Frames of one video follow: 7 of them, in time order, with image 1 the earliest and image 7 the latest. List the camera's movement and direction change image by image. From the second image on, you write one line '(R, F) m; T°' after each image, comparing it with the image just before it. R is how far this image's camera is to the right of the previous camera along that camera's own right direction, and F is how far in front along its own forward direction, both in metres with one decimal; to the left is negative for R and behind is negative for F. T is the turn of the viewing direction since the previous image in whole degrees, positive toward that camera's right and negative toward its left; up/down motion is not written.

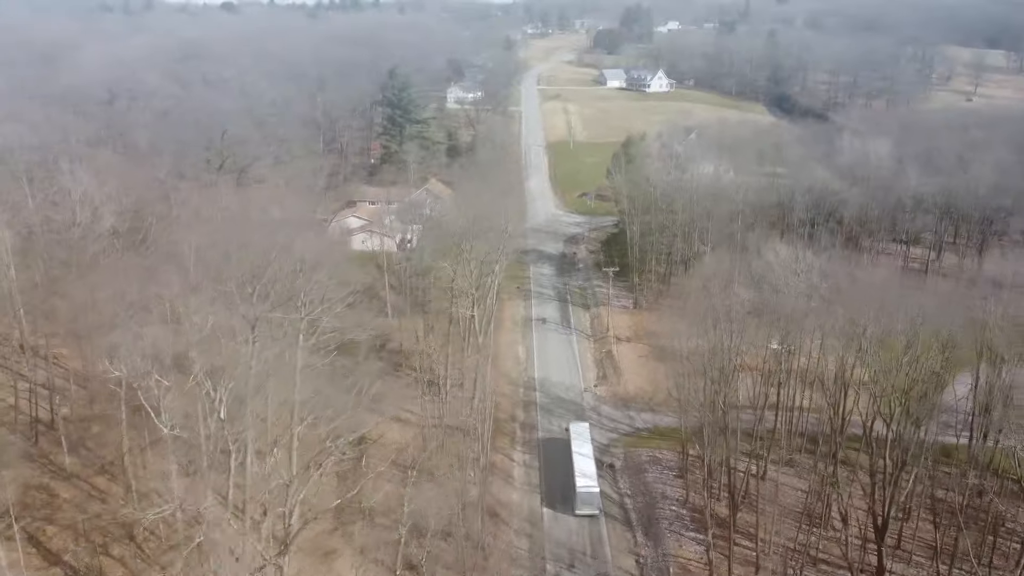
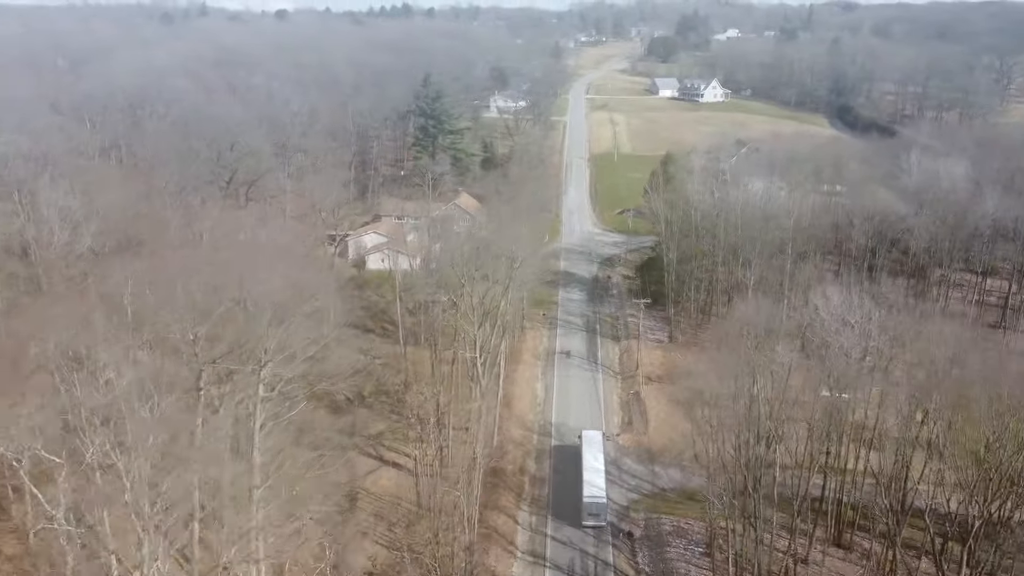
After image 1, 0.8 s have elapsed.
(+1.3, +3.0) m; -4°
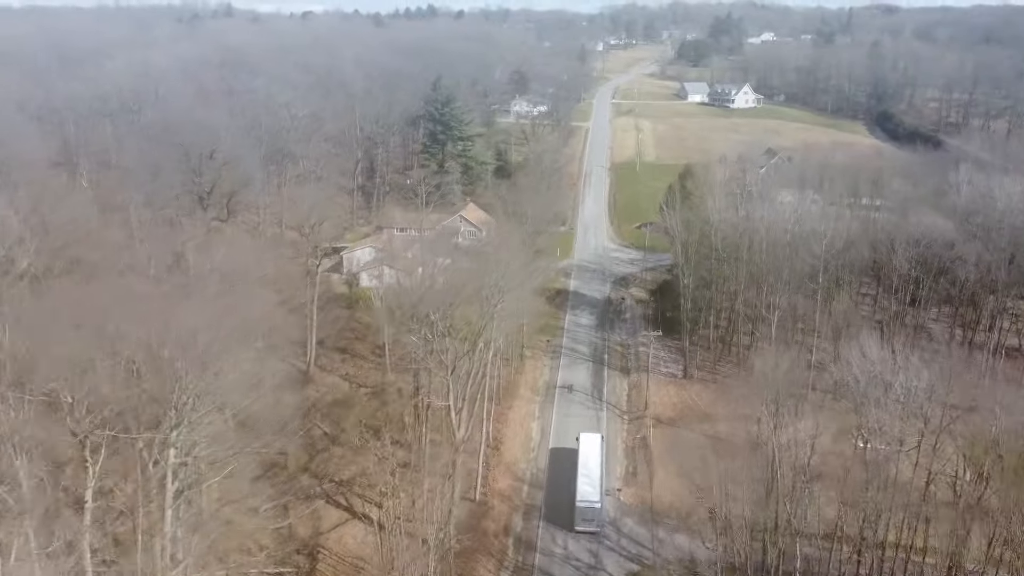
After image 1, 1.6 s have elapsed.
(+1.2, +3.1) m; -2°
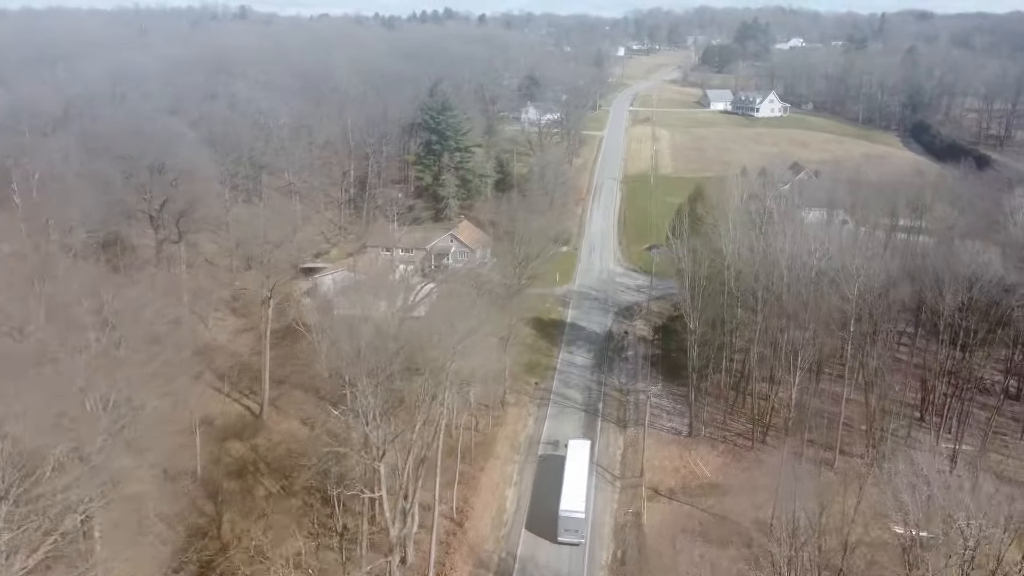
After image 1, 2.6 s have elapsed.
(+1.4, +3.9) m; -2°
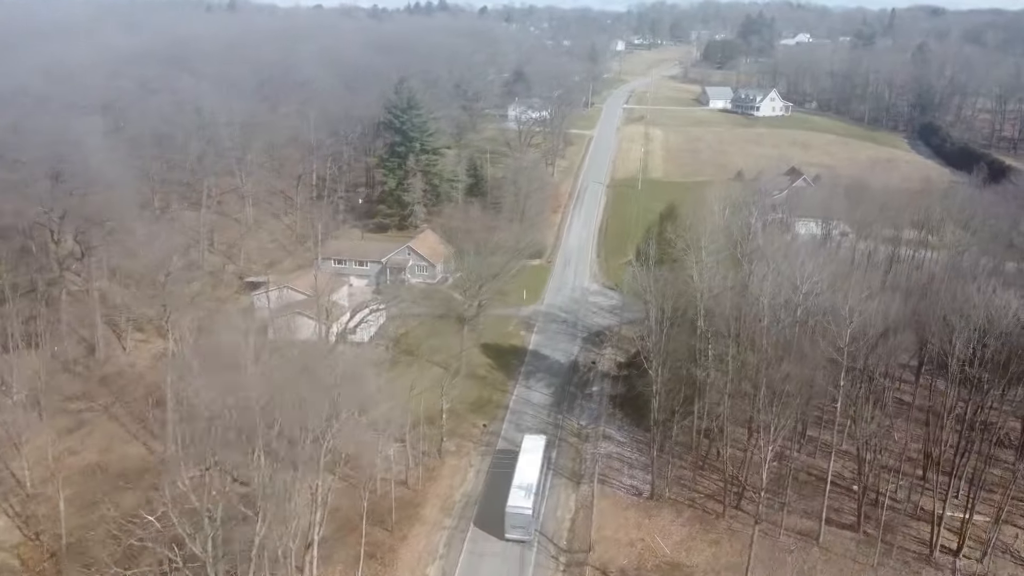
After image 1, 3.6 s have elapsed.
(+1.9, +3.6) m; 0°
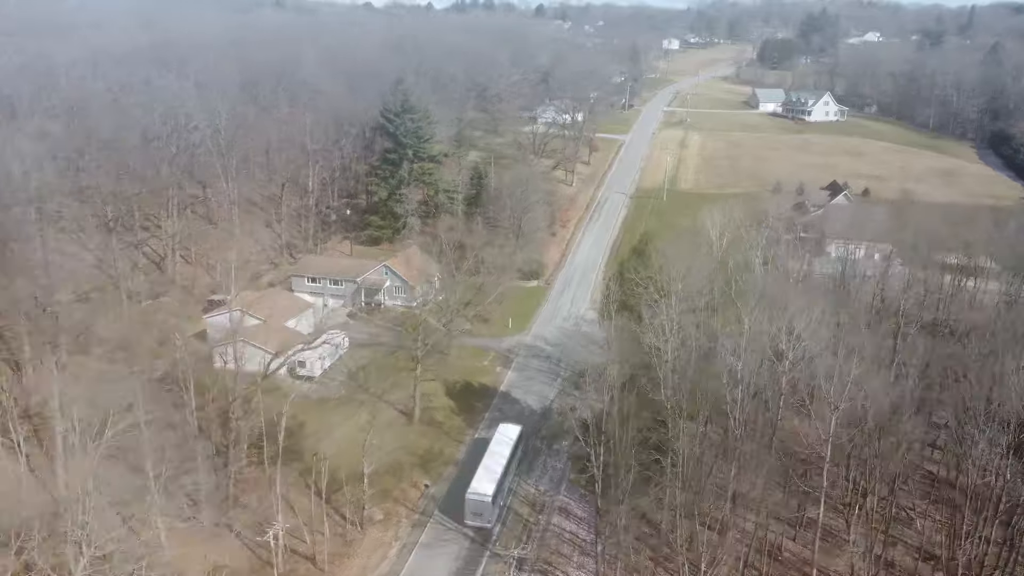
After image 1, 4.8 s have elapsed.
(+2.9, +3.7) m; -4°
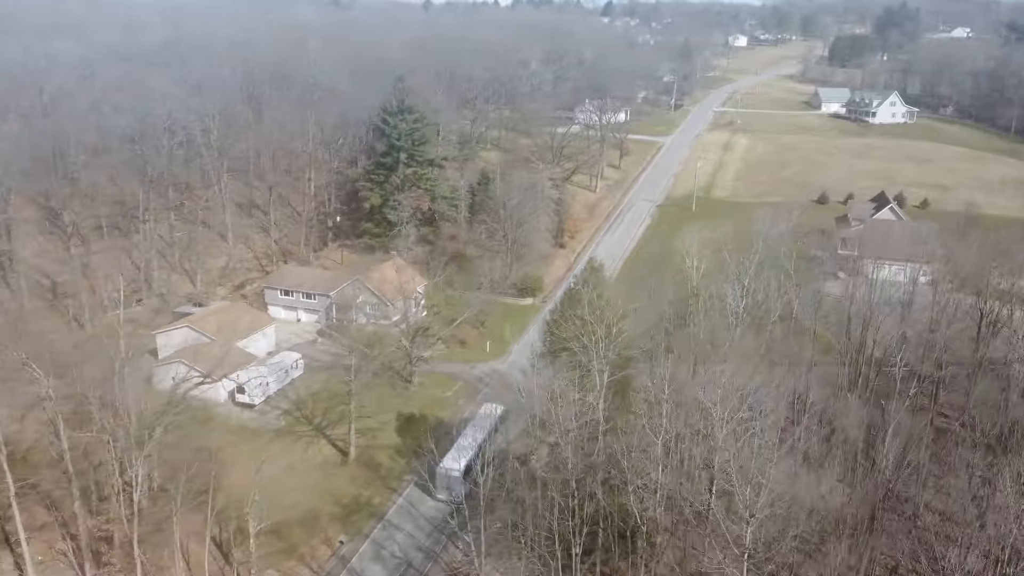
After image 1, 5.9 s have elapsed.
(+3.3, +3.2) m; -5°
